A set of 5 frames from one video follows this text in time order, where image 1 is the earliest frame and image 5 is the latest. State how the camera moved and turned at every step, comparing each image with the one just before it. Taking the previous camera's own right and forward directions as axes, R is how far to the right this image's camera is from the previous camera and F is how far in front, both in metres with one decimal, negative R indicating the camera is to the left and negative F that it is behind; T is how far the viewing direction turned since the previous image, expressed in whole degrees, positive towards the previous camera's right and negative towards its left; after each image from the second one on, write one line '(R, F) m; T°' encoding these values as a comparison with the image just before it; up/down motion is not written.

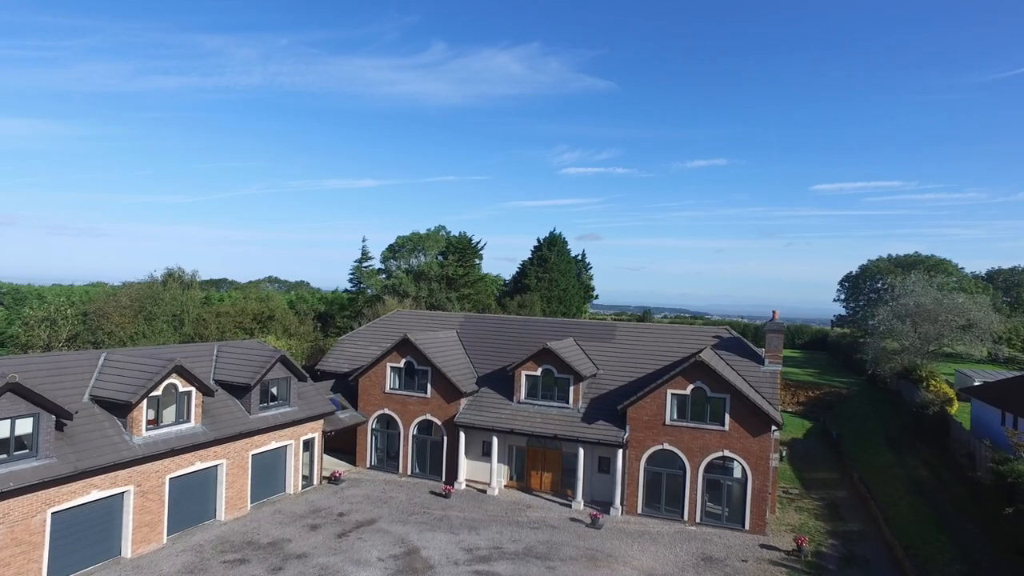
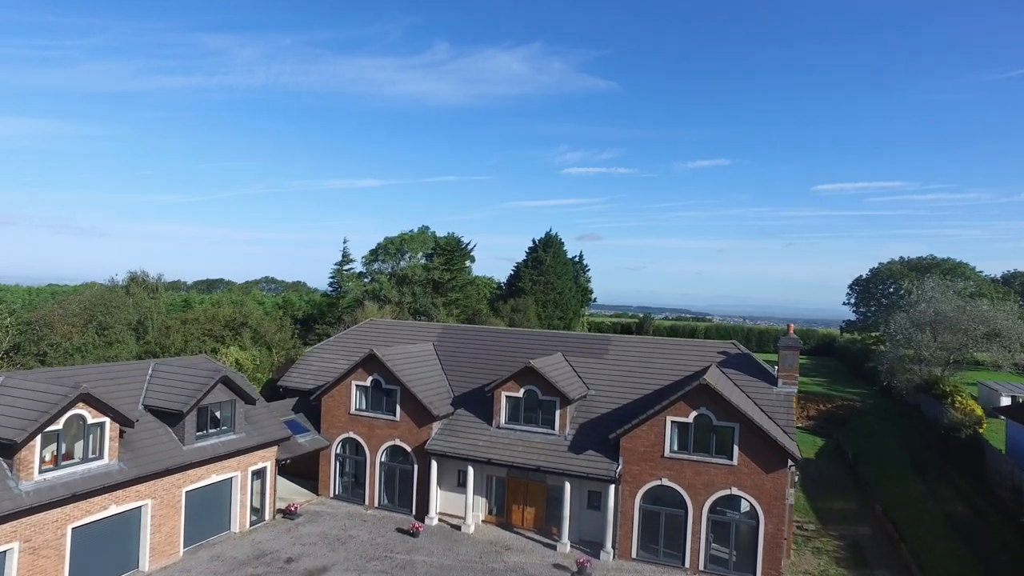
(+0.6, +2.8) m; 0°
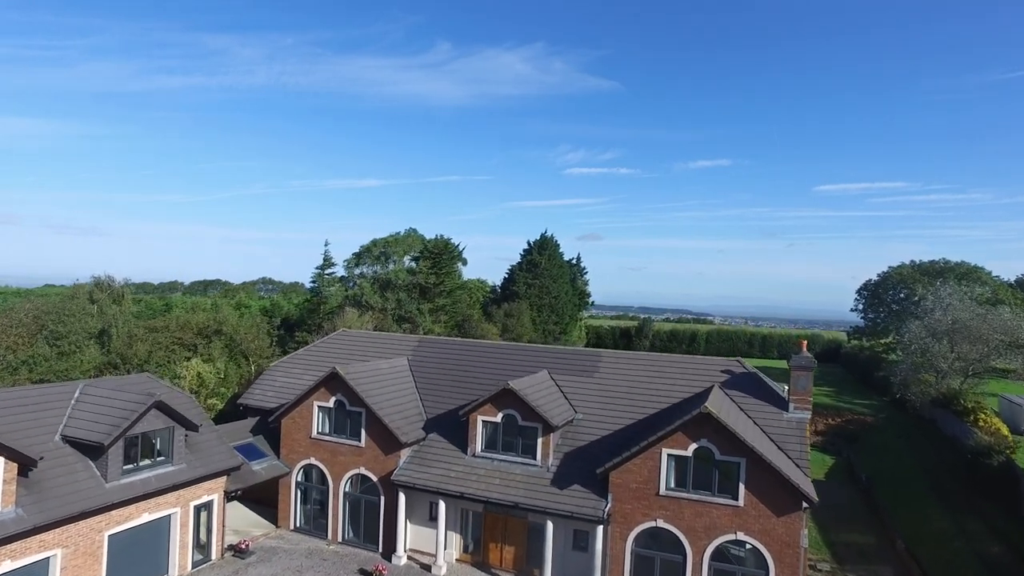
(+0.6, +2.4) m; 0°
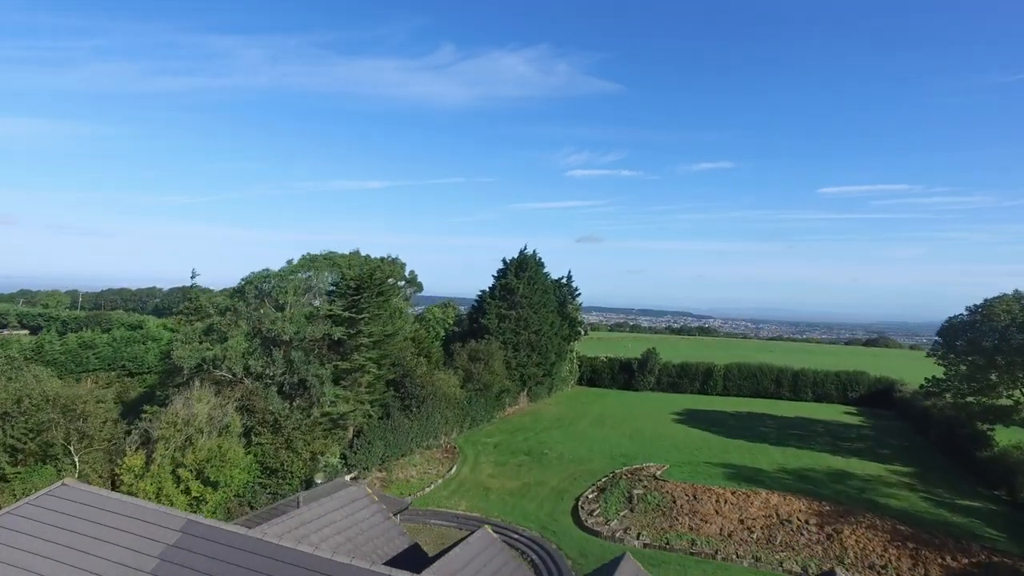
(+1.9, +13.1) m; 0°
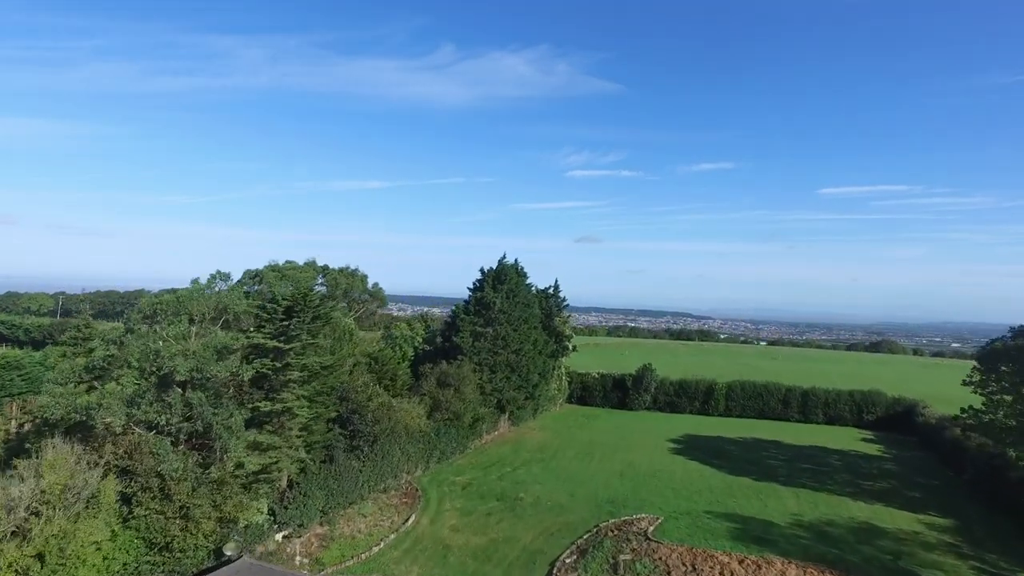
(+1.2, +5.3) m; 0°
